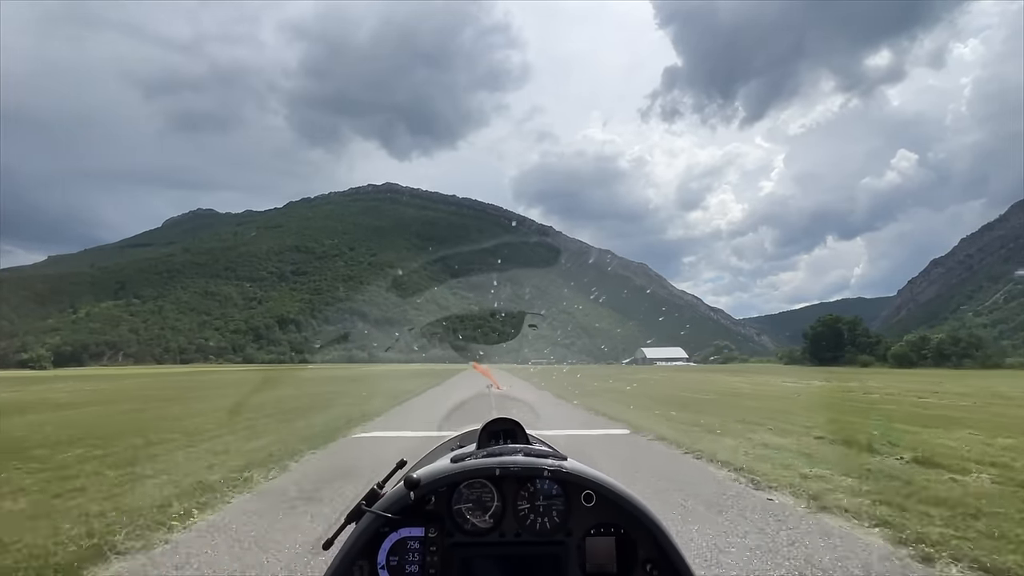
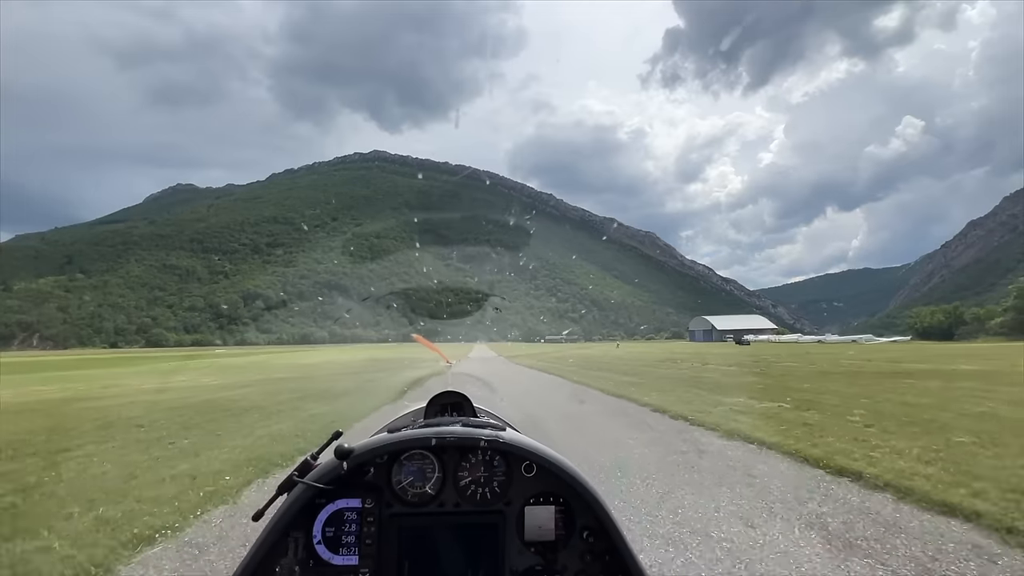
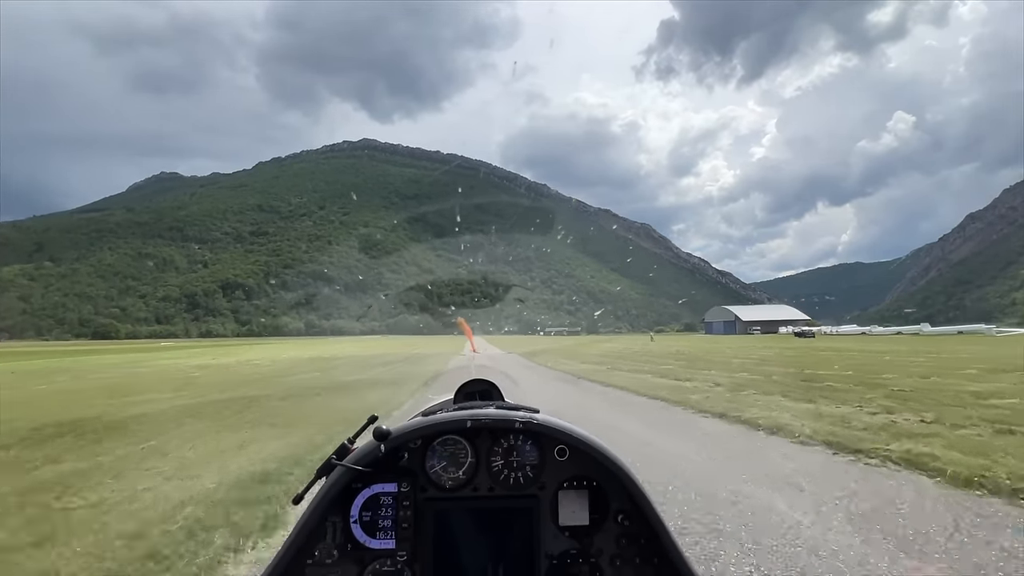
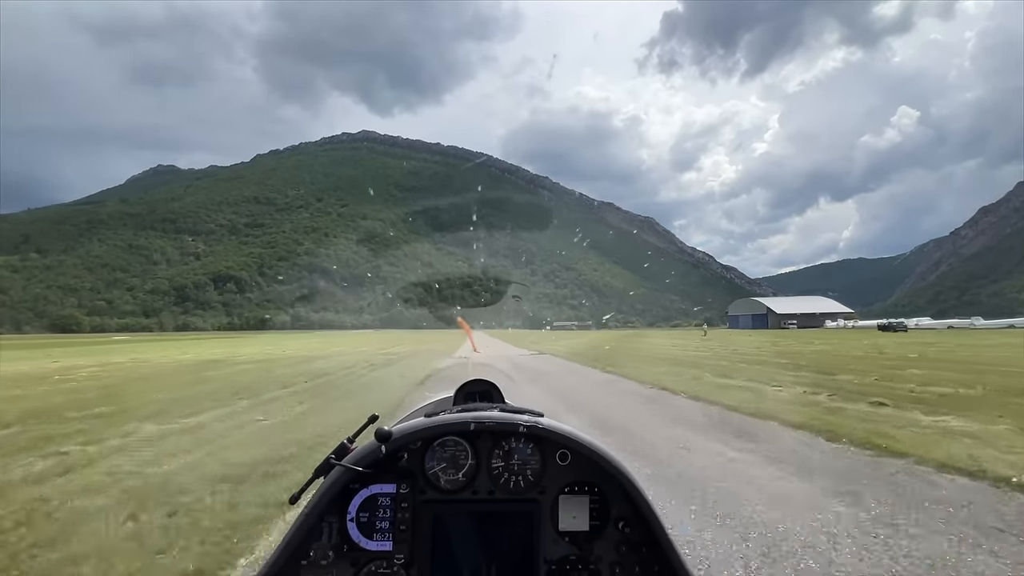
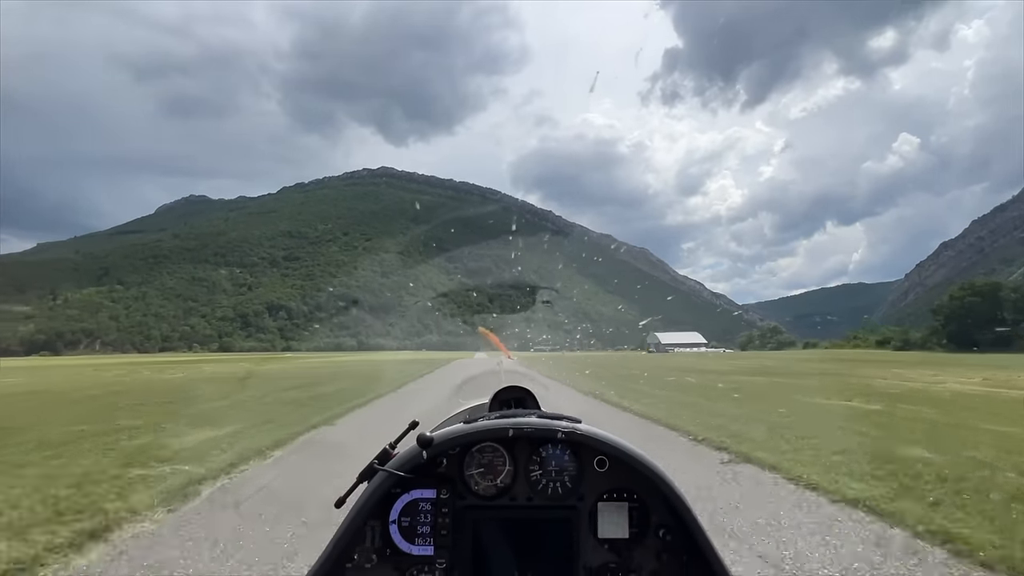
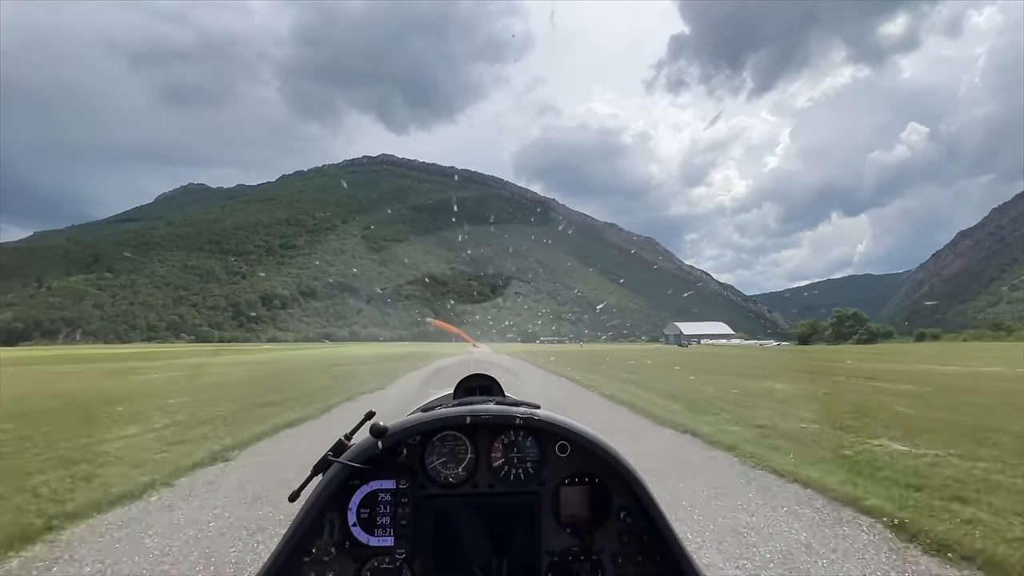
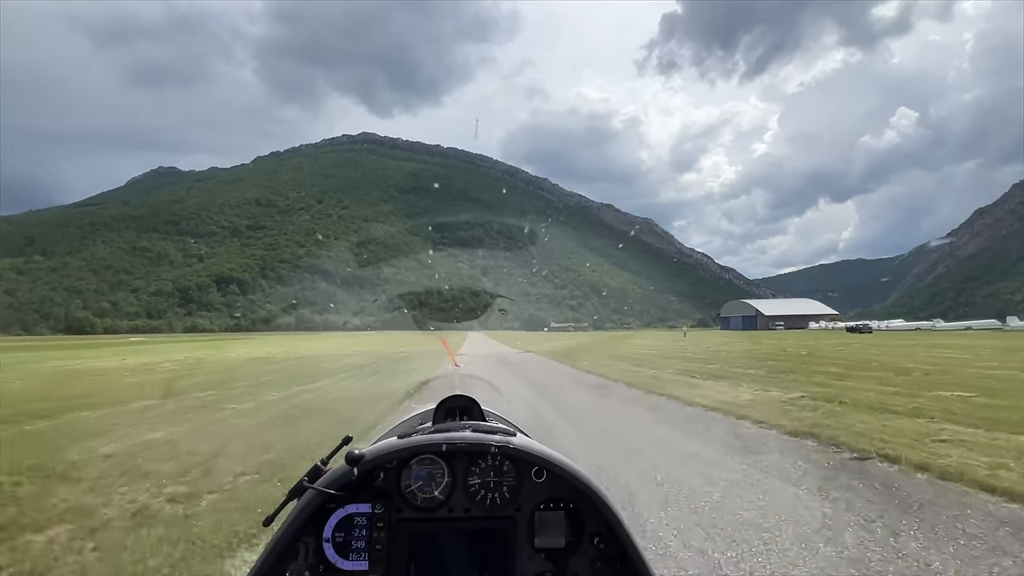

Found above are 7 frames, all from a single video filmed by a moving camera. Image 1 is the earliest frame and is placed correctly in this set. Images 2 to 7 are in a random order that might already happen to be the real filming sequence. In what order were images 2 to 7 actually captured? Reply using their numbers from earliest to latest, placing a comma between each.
5, 6, 2, 3, 7, 4
